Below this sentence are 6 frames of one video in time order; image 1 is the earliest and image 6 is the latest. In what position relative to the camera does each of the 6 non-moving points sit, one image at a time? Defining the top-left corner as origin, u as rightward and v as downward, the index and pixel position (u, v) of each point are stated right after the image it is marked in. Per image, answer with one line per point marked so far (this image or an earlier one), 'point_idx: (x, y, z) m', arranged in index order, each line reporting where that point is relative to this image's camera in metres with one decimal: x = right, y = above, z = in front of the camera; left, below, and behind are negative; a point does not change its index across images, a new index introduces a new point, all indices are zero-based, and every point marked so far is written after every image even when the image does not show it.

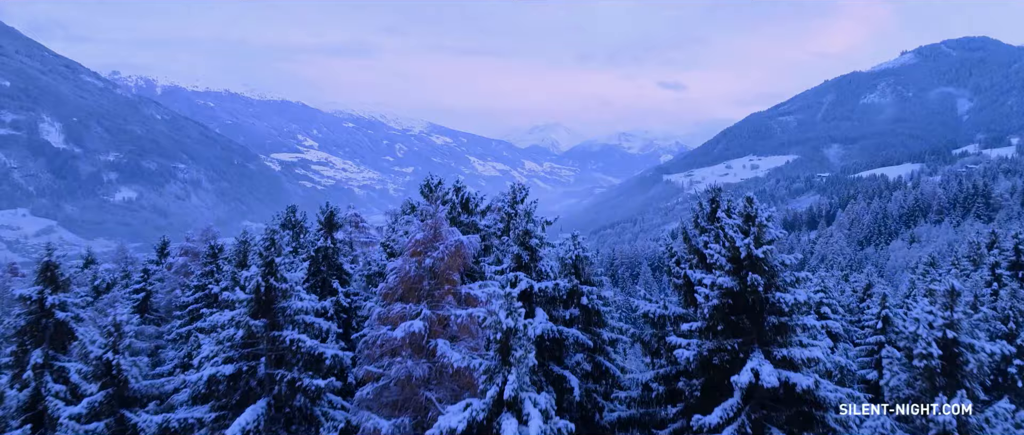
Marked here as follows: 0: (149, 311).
0: (-10.3, -2.7, +14.8) m
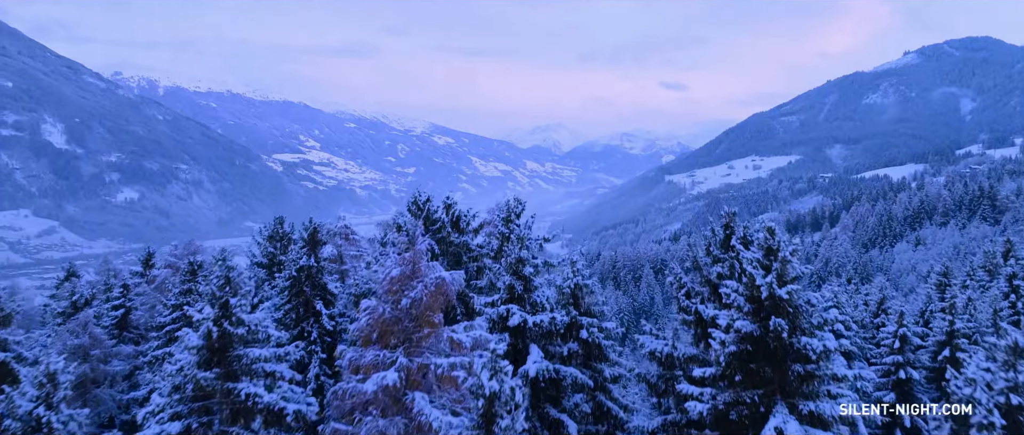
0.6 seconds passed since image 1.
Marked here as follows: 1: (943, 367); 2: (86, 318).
0: (-10.4, -3.0, +14.2) m
1: (+11.3, -3.9, +13.8) m
2: (-9.7, -2.3, +11.9) m
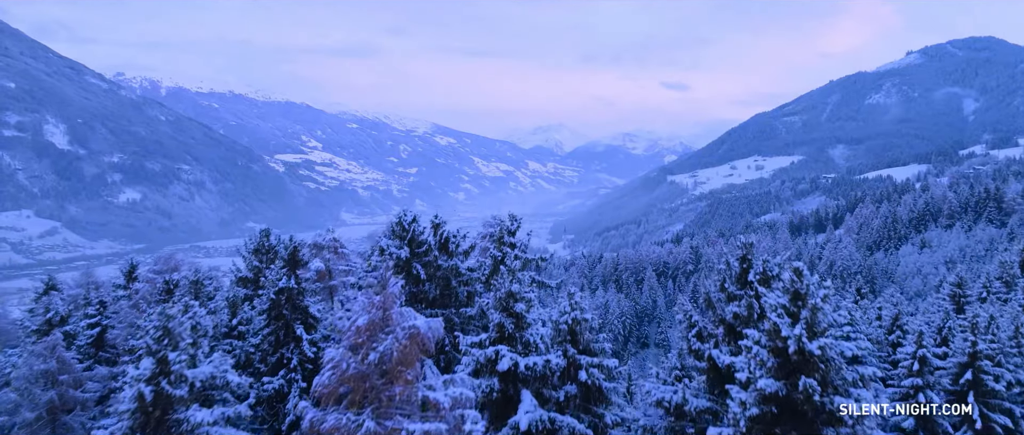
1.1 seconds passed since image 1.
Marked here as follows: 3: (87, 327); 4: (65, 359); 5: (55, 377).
0: (-10.4, -3.4, +13.5) m
1: (+11.2, -4.3, +13.0) m
2: (-9.8, -2.6, +11.2) m
3: (-11.2, -2.9, +13.8) m
4: (-9.8, -3.1, +11.5) m
5: (-9.9, -3.4, +11.3) m
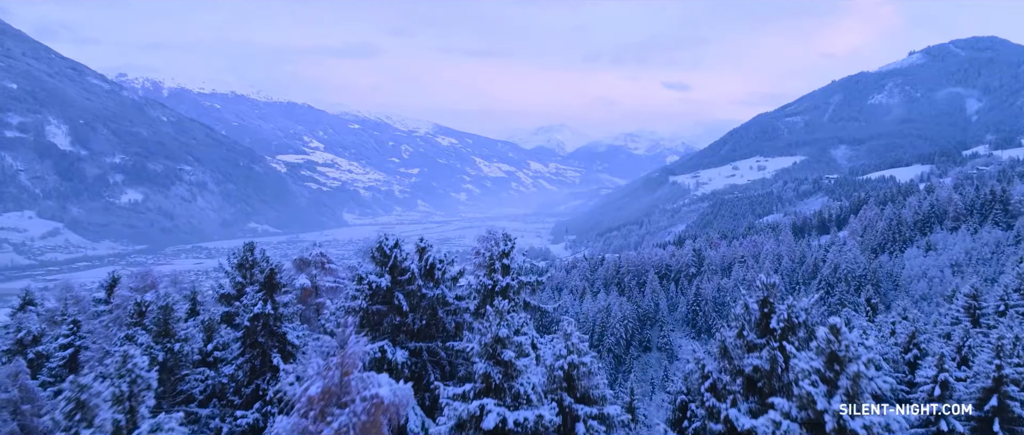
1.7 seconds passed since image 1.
0: (-10.5, -3.7, +12.8) m
1: (+11.1, -4.6, +12.3) m
2: (-9.9, -3.0, +10.5) m
3: (-11.3, -3.3, +13.1) m
4: (-9.9, -3.4, +10.8) m
5: (-10.0, -3.8, +10.6) m
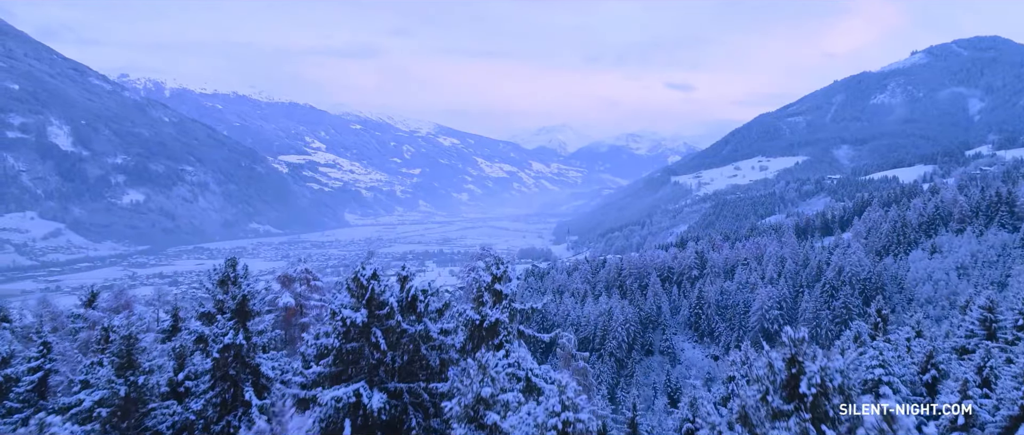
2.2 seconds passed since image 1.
0: (-10.6, -4.1, +12.2) m
1: (+11.0, -5.0, +11.5) m
2: (-10.0, -3.3, +9.9) m
3: (-11.4, -3.6, +12.5) m
4: (-10.0, -3.8, +10.2) m
5: (-10.1, -4.1, +10.0) m
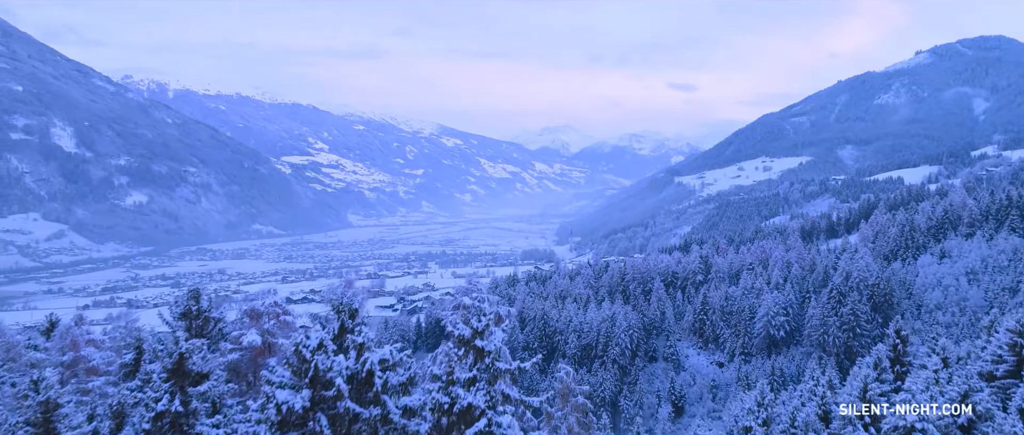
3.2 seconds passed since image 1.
0: (-10.8, -4.7, +11.0) m
1: (+10.8, -5.6, +10.2) m
2: (-10.2, -3.9, +8.7) m
3: (-11.6, -4.2, +11.3) m
4: (-10.2, -4.4, +9.0) m
5: (-10.3, -4.7, +8.8) m
